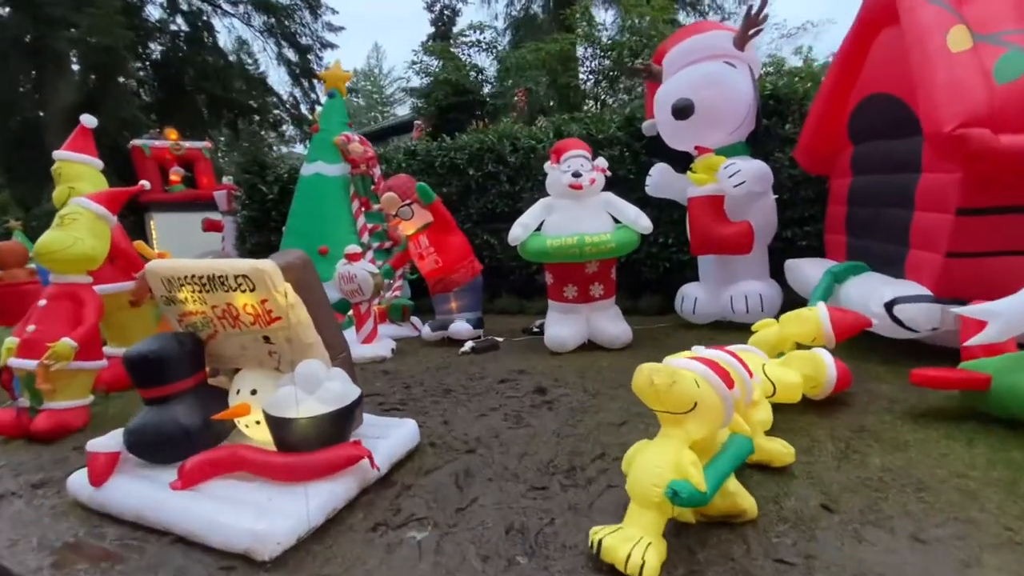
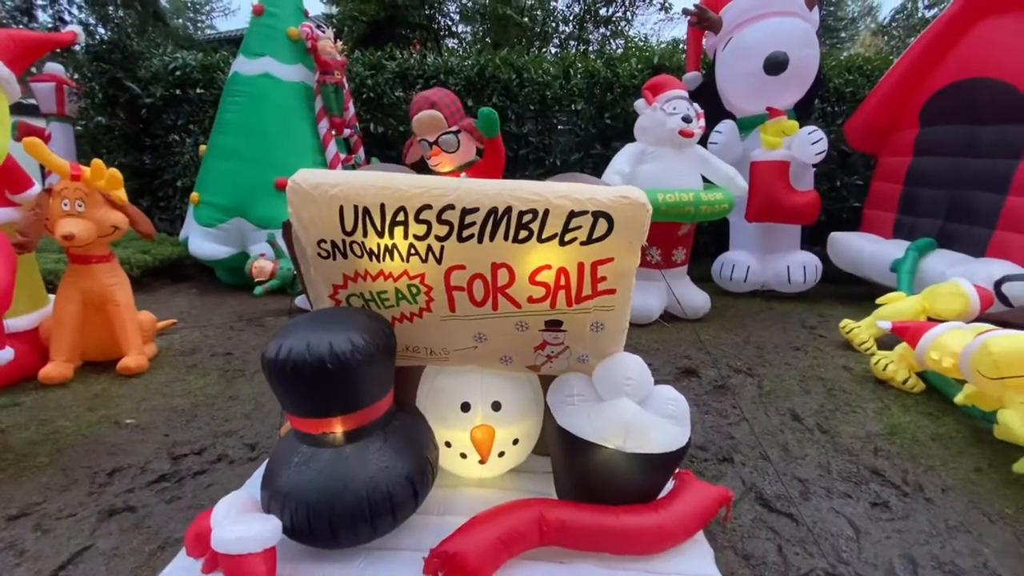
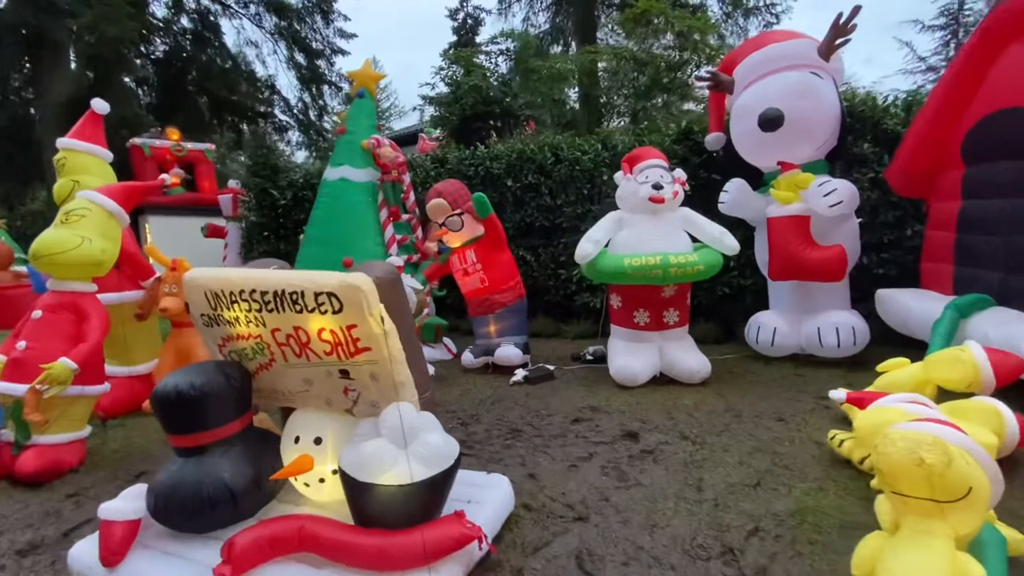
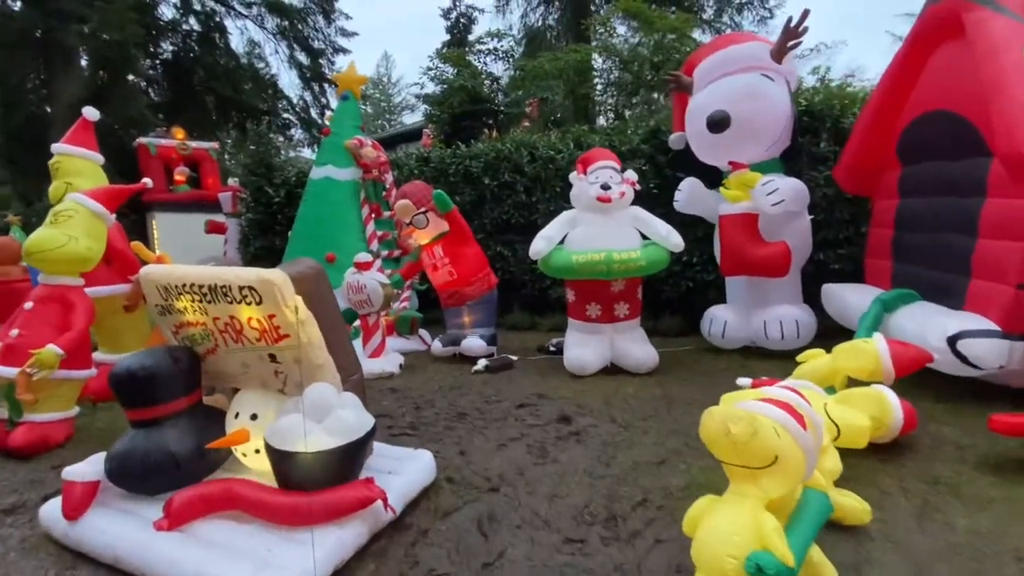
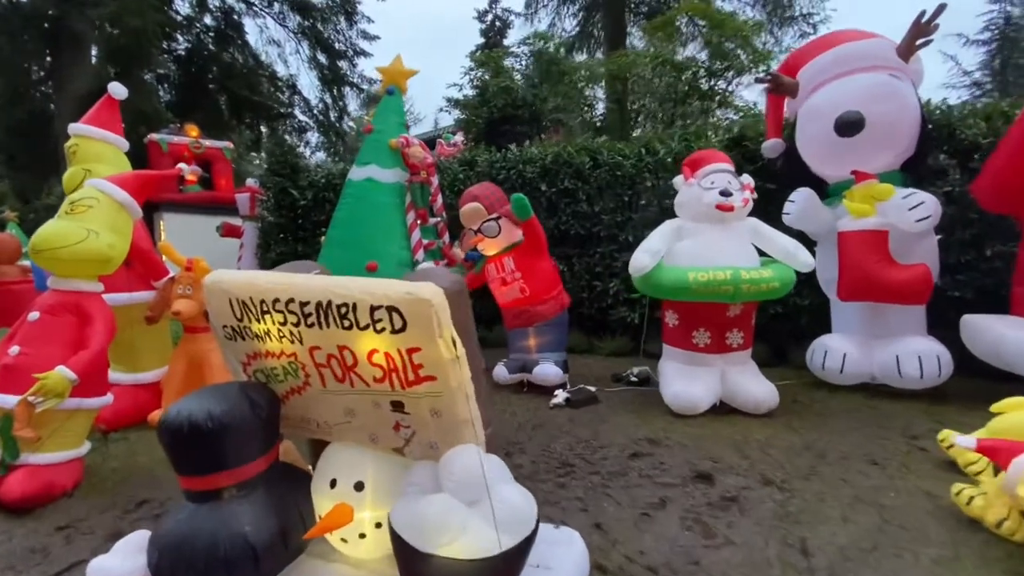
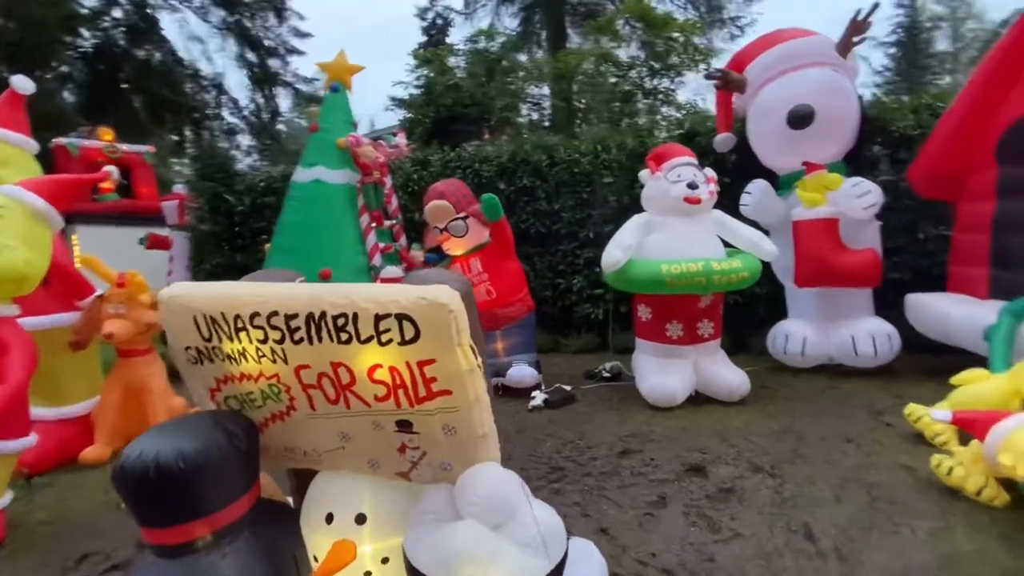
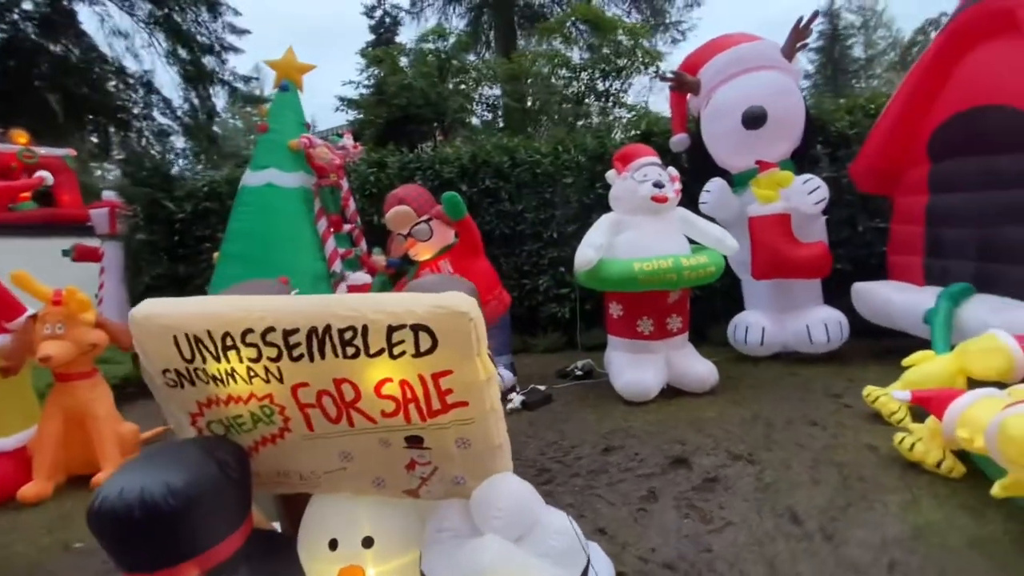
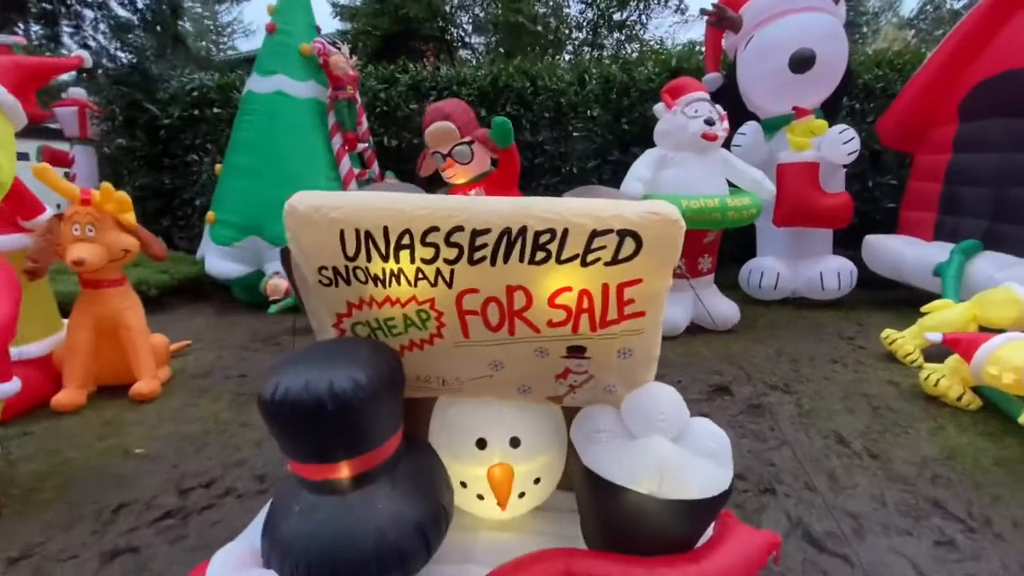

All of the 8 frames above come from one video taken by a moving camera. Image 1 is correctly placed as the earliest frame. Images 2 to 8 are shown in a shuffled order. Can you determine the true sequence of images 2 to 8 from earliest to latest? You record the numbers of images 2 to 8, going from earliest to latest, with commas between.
4, 3, 5, 6, 7, 8, 2
